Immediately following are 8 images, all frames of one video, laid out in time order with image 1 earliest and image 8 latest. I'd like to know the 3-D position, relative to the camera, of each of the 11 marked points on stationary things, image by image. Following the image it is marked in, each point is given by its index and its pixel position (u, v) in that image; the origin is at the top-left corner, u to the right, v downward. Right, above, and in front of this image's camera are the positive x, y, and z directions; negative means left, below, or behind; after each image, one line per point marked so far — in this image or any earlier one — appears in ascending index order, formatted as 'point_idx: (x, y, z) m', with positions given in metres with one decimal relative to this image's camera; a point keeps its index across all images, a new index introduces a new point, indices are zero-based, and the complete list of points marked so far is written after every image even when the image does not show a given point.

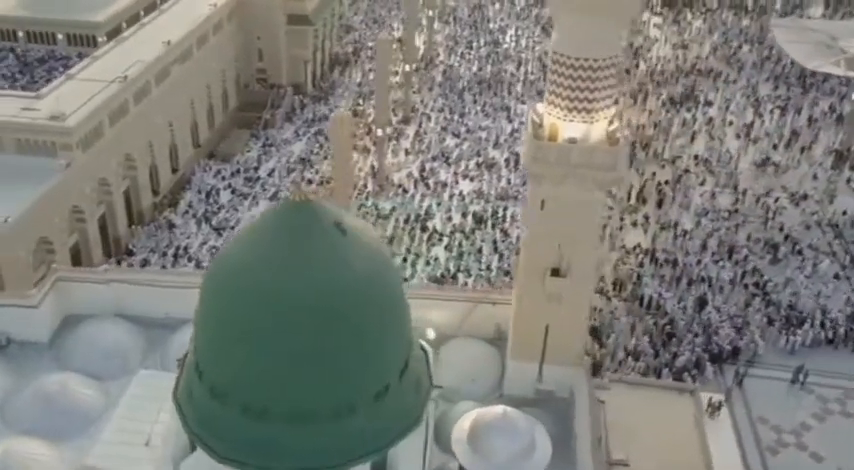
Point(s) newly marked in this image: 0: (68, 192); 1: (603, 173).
0: (-6.7, +0.8, +15.7) m
1: (+2.4, +0.9, +11.3) m
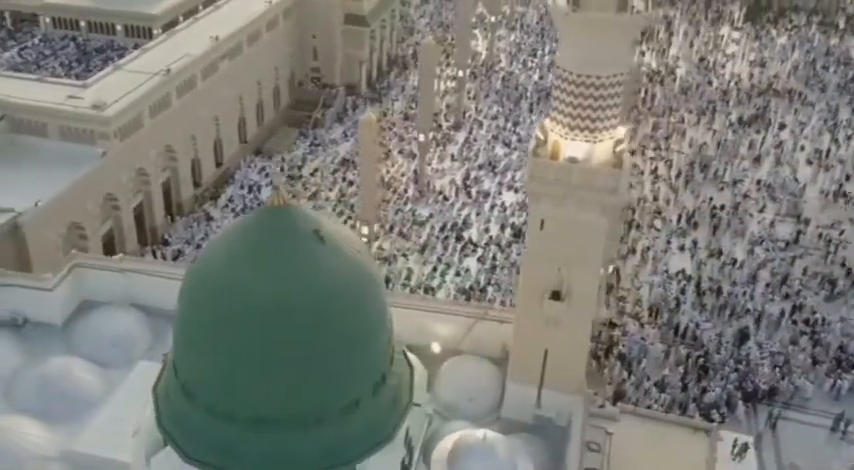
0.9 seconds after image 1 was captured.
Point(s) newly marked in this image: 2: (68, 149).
0: (-6.3, +1.1, +16.1) m
1: (+2.3, +0.5, +10.8) m
2: (-7.0, +1.7, +16.1) m
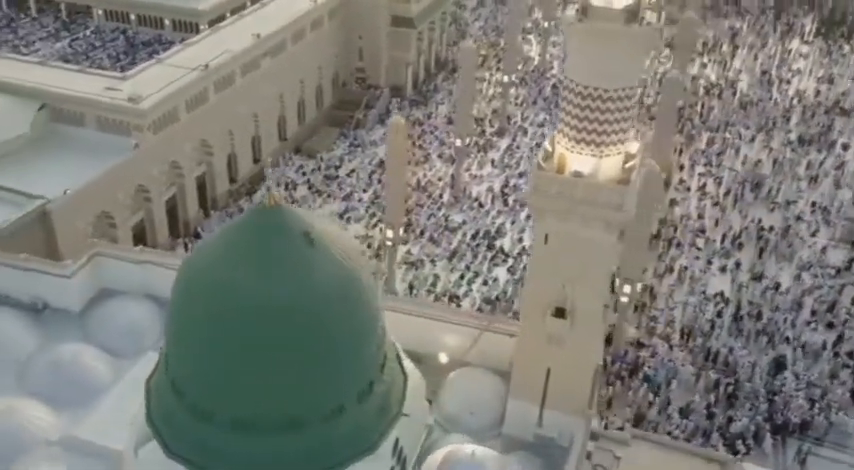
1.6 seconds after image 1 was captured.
0: (-5.8, +1.3, +16.4) m
1: (+2.3, +0.3, +10.4) m
2: (-6.4, +1.9, +16.4) m
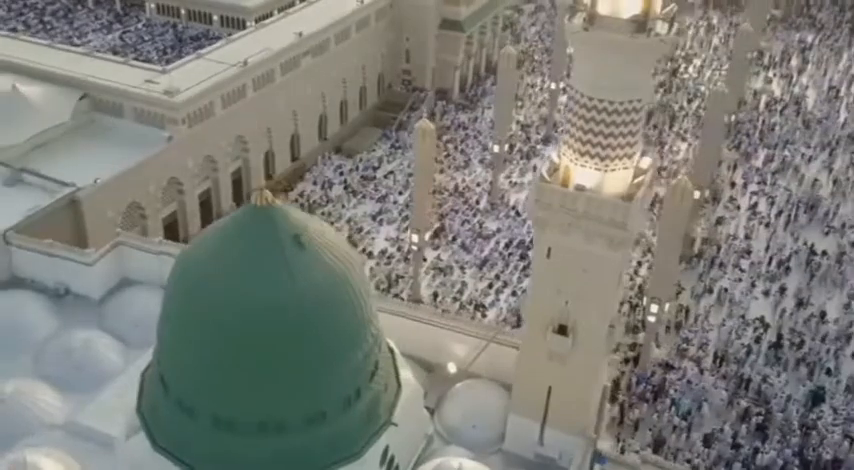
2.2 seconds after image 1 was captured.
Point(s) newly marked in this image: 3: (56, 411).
0: (-5.2, +1.4, +16.7) m
1: (+2.2, +0.1, +10.0) m
2: (-5.8, +2.1, +16.8) m
3: (-5.4, -2.6, +12.0) m
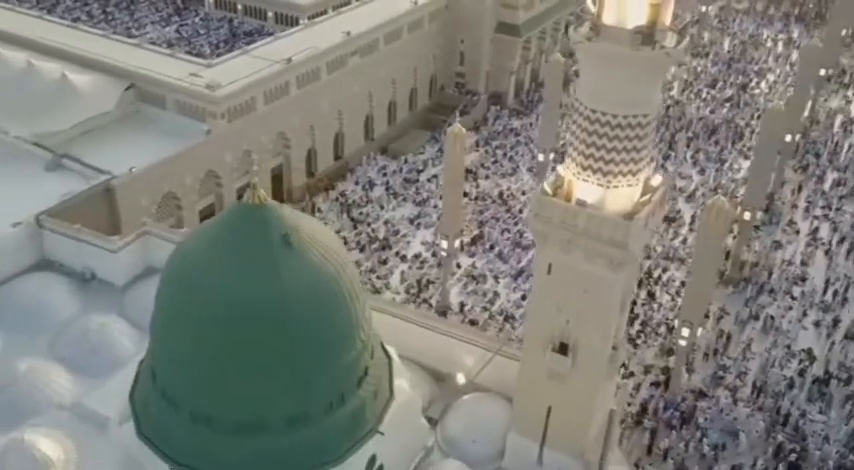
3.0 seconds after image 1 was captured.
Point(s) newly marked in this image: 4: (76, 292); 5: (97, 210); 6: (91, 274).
0: (-4.5, +1.6, +16.9) m
1: (+2.2, -0.2, +9.5) m
2: (-5.1, +2.4, +17.1) m
3: (-5.4, -2.4, +12.3) m
4: (-6.0, -0.9, +13.9) m
5: (-6.1, +0.5, +15.1) m
6: (-5.9, -0.7, +14.4) m
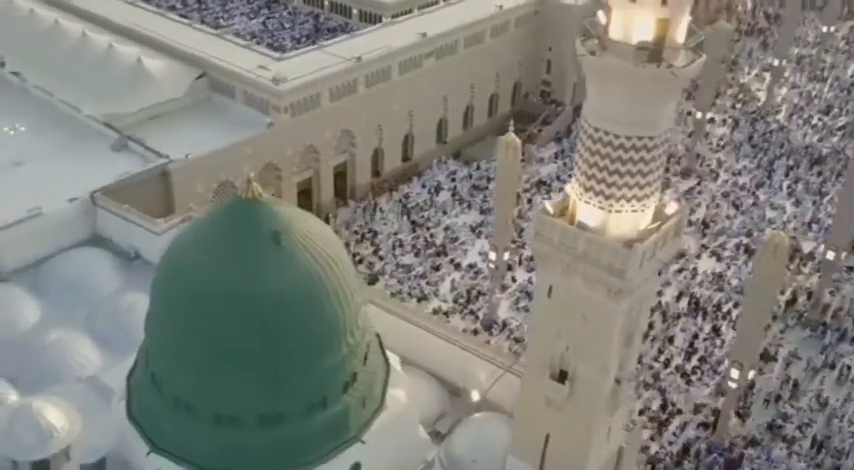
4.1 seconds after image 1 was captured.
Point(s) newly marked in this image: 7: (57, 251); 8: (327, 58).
0: (-3.3, +1.8, +17.2) m
1: (+2.0, -0.5, +8.9) m
2: (-3.8, +2.6, +17.4) m
3: (-5.3, -2.0, +12.8) m
4: (-5.4, -0.6, +14.4) m
5: (-5.2, +0.8, +15.6) m
6: (-5.3, -0.3, +14.9) m
7: (-6.5, -0.2, +14.5) m
8: (-2.2, +3.9, +18.3) m
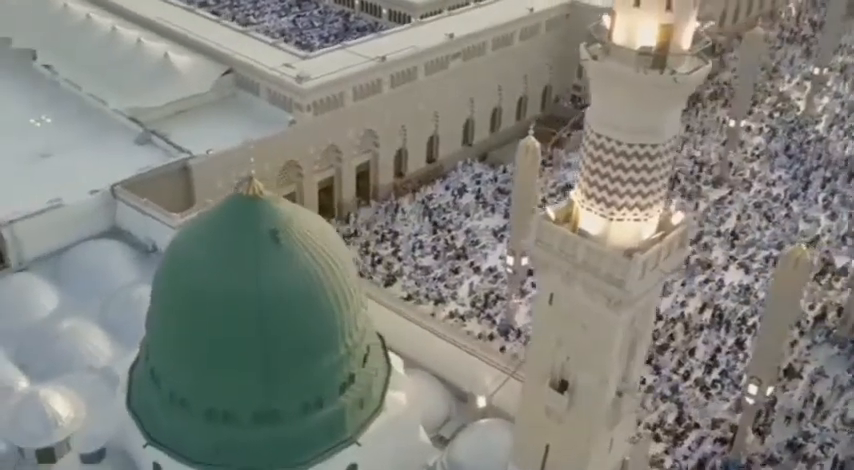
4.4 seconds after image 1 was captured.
0: (-2.9, +1.9, +17.3) m
1: (+1.9, -0.6, +8.7) m
2: (-3.3, +2.7, +17.5) m
3: (-5.2, -1.9, +12.9) m
4: (-5.2, -0.4, +14.6) m
5: (-4.9, +1.0, +15.8) m
6: (-5.0, -0.2, +15.0) m
7: (-6.2, -0.1, +14.7) m
8: (-1.7, +4.0, +18.3) m
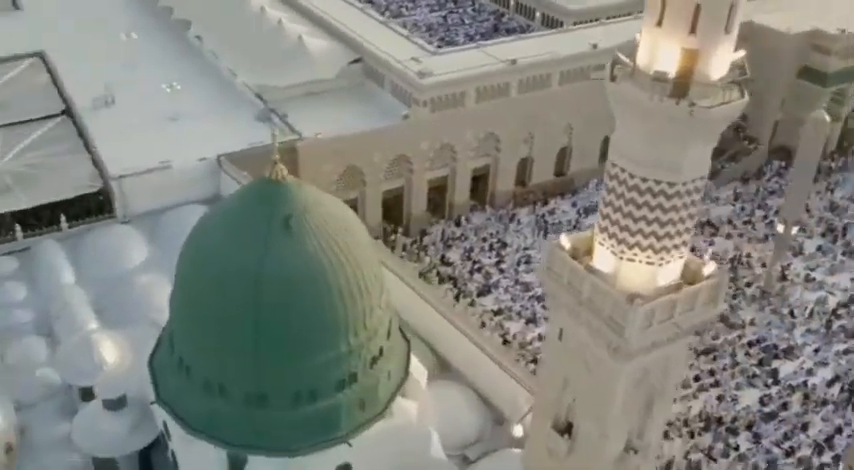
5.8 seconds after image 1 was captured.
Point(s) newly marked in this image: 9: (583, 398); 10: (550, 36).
0: (-0.5, +2.0, +17.2) m
1: (+1.7, -0.9, +7.7) m
2: (-0.7, +2.8, +17.5) m
3: (-4.3, -1.3, +13.6) m
4: (-3.7, +0.1, +15.2) m
5: (-2.9, +1.4, +16.2) m
6: (-3.3, +0.3, +15.5) m
7: (-4.6, +0.6, +15.5) m
8: (+1.3, +3.8, +17.8) m
9: (+1.6, -1.7, +8.5) m
10: (+2.9, +4.6, +19.0) m
